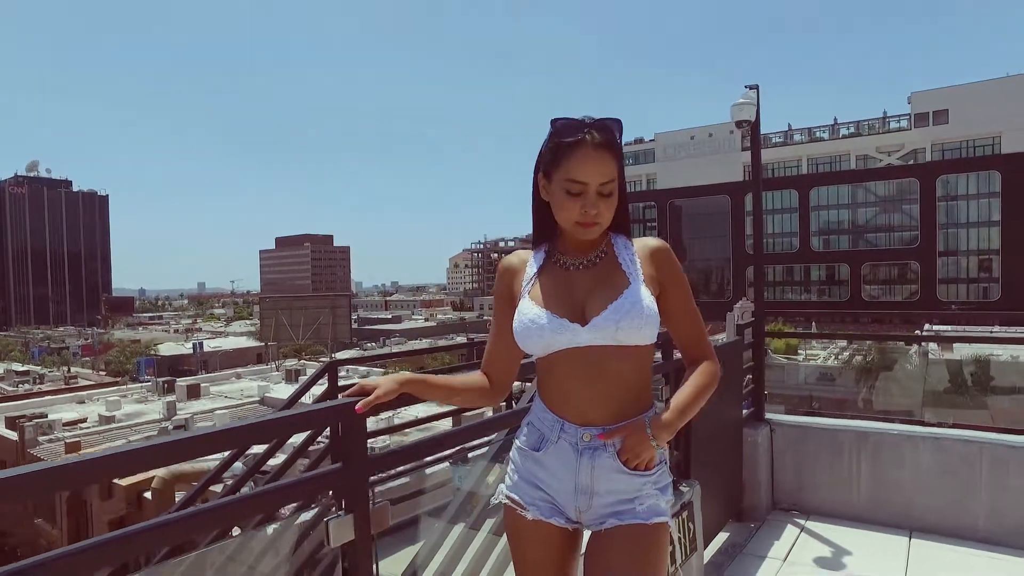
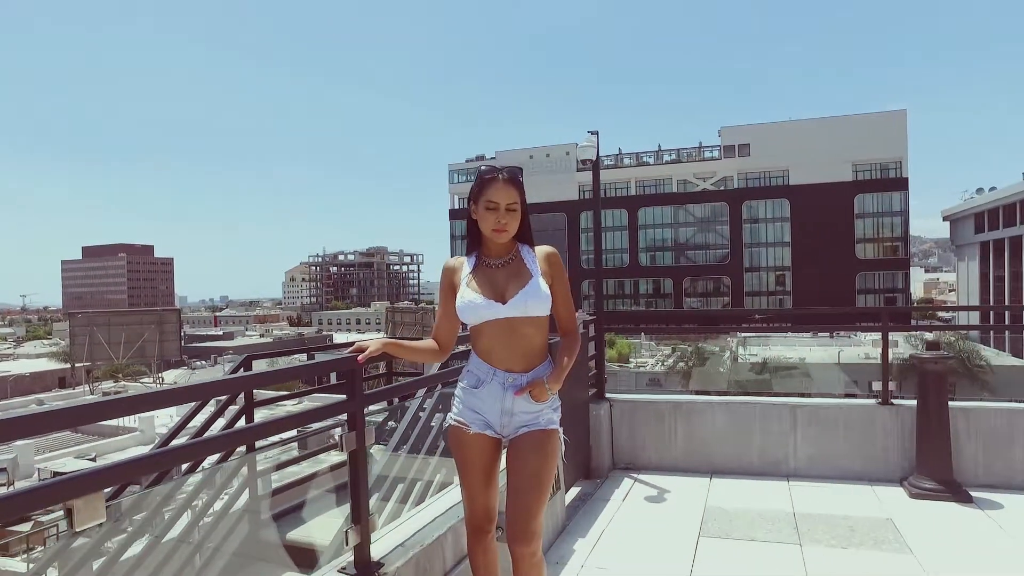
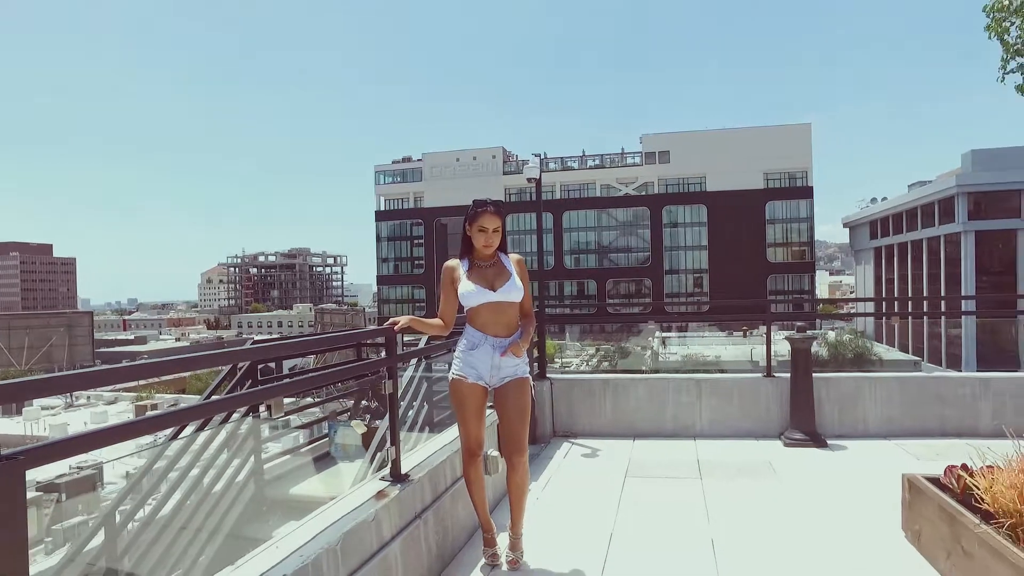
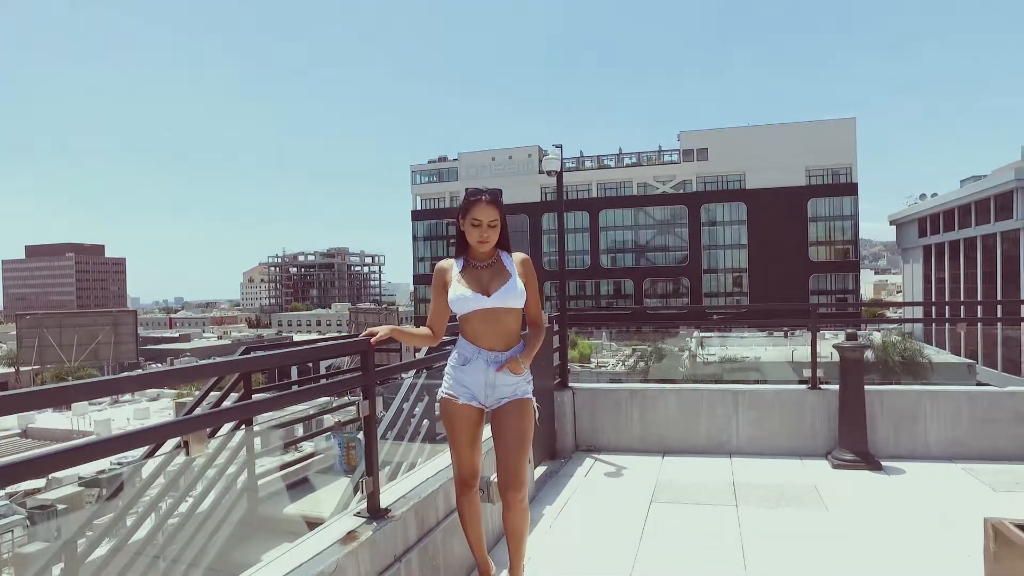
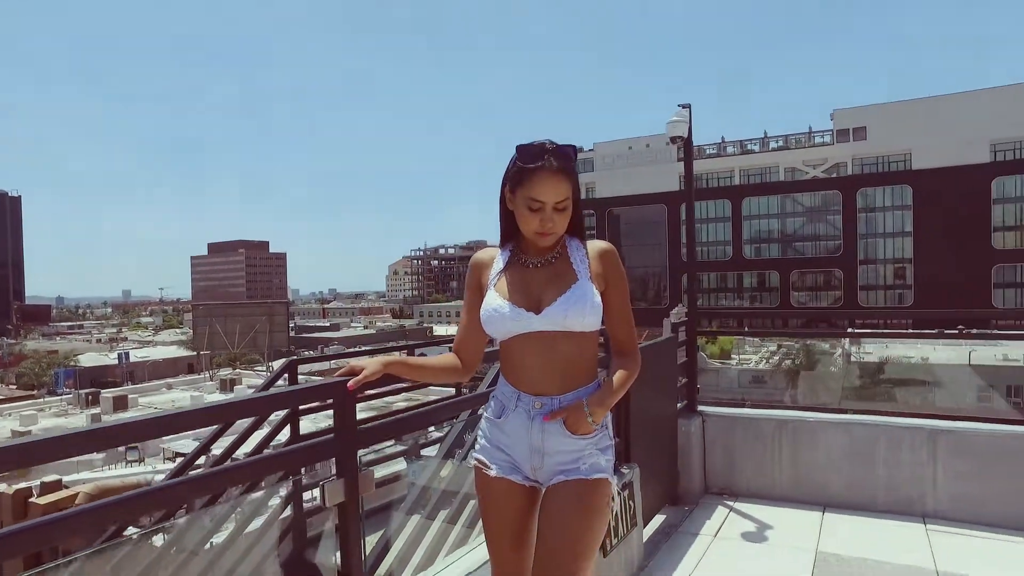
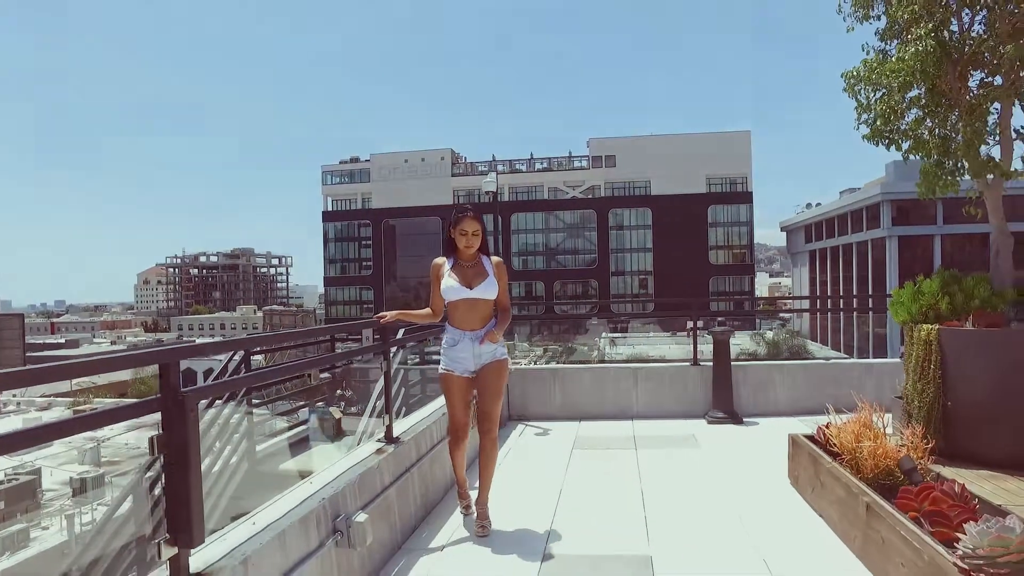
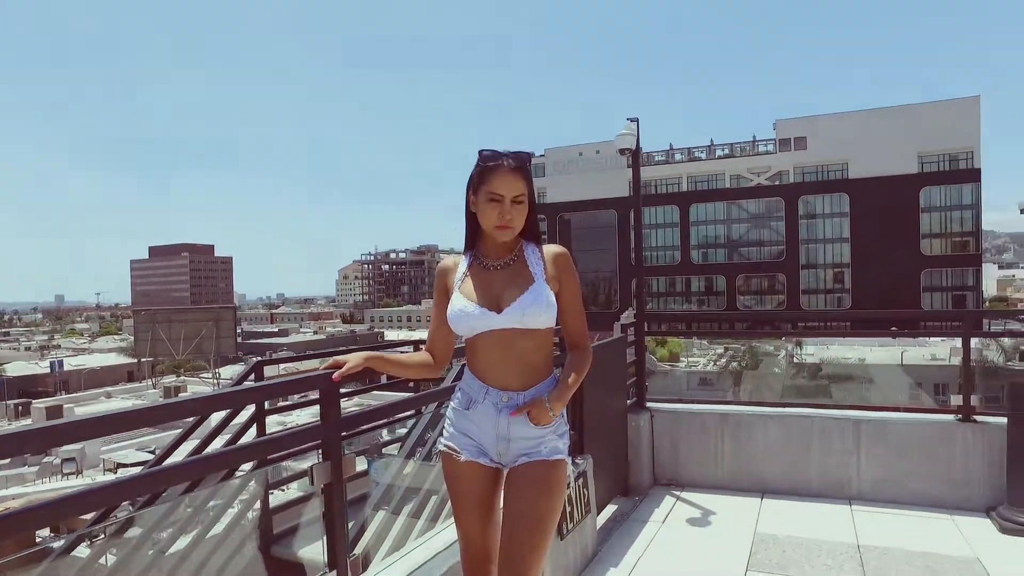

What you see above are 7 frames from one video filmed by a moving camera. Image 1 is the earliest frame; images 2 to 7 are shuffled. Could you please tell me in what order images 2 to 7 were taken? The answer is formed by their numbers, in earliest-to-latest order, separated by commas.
5, 7, 2, 4, 3, 6
